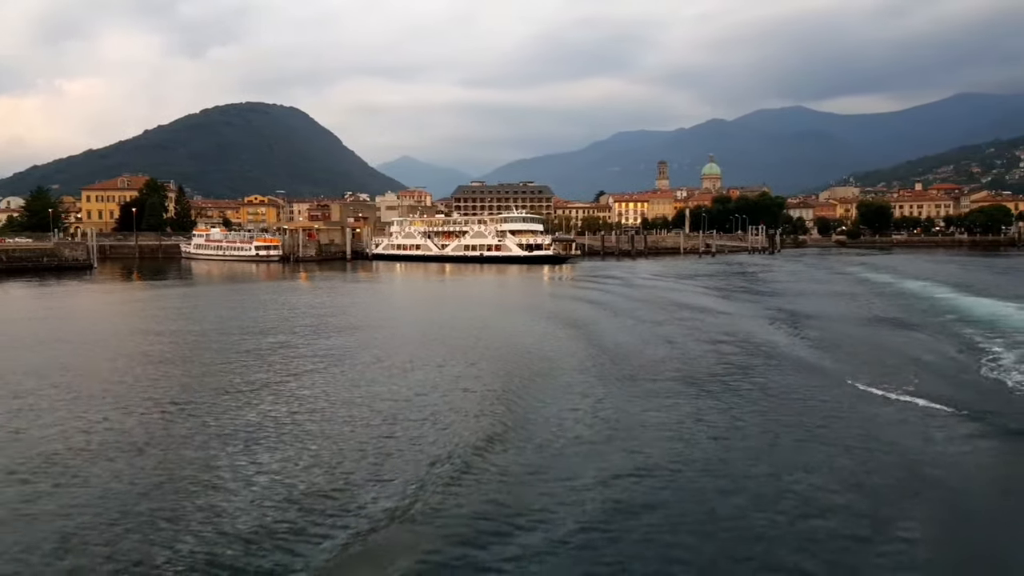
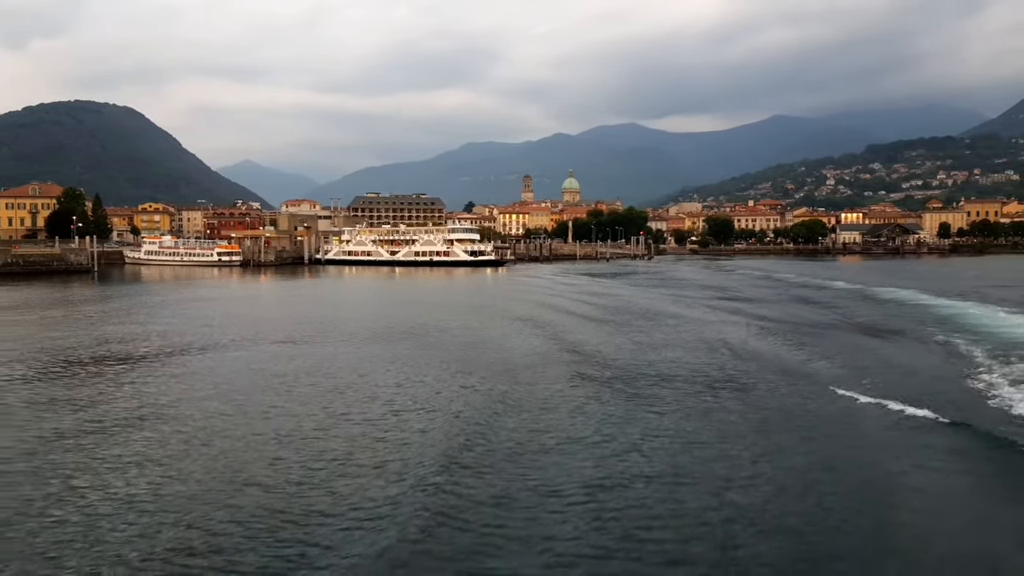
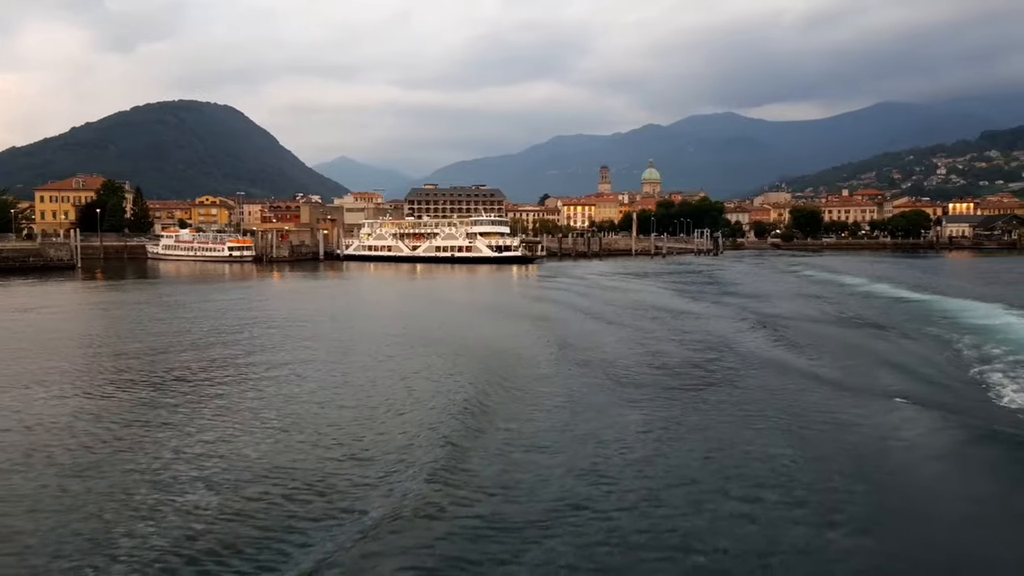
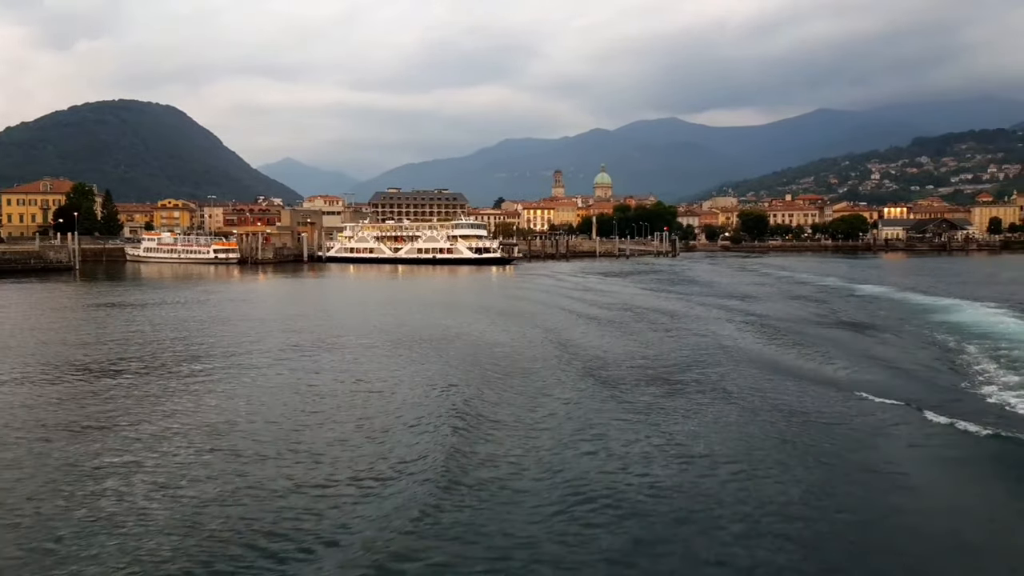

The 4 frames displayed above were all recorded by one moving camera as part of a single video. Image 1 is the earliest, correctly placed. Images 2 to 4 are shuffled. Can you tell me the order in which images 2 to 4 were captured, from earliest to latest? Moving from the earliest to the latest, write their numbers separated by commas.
3, 4, 2
